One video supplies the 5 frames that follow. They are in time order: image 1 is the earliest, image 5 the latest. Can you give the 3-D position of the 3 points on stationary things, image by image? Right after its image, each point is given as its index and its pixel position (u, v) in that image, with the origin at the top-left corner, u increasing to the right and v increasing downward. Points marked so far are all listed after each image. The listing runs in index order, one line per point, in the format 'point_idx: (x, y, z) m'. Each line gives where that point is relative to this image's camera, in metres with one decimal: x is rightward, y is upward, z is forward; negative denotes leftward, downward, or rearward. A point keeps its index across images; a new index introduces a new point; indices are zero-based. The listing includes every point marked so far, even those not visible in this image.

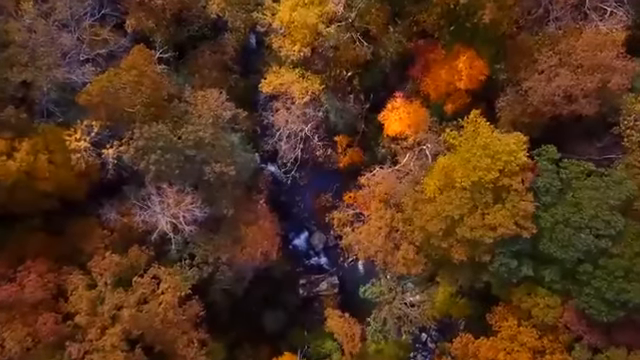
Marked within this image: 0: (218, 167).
0: (-2.9, +0.4, +18.4) m
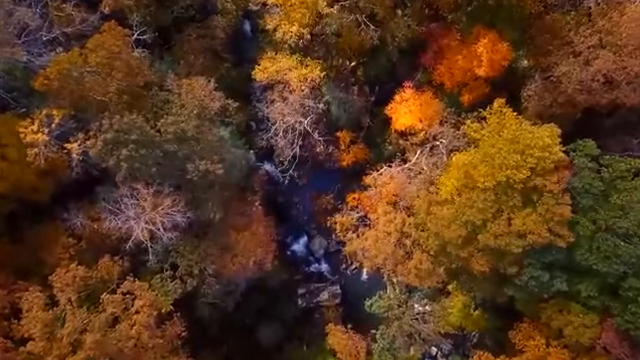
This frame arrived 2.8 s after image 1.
0: (-2.9, +0.4, +16.0) m
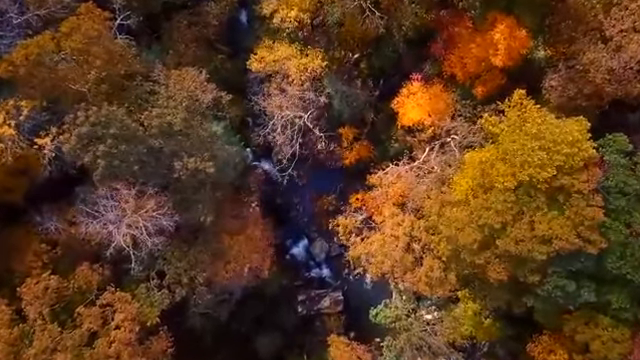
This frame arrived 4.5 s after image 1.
0: (-2.9, +0.4, +14.4) m
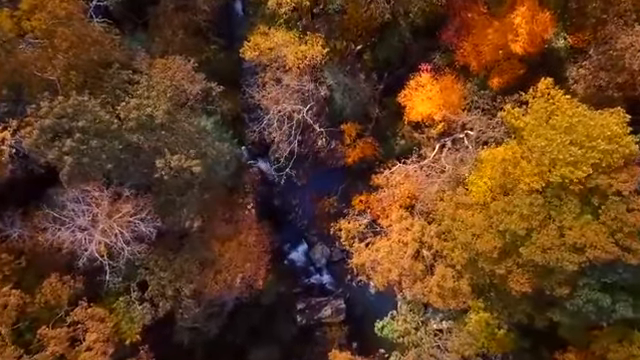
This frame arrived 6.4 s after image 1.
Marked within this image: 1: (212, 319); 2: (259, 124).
0: (-2.9, +0.4, +12.7) m
1: (-2.8, -3.6, +16.4) m
2: (-1.6, +1.5, +16.5) m
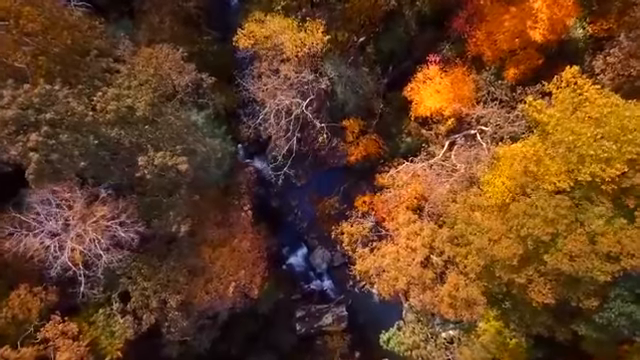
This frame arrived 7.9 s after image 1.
0: (-2.9, +0.4, +11.4) m
1: (-2.8, -3.6, +15.1) m
2: (-1.6, +1.5, +15.2) m
